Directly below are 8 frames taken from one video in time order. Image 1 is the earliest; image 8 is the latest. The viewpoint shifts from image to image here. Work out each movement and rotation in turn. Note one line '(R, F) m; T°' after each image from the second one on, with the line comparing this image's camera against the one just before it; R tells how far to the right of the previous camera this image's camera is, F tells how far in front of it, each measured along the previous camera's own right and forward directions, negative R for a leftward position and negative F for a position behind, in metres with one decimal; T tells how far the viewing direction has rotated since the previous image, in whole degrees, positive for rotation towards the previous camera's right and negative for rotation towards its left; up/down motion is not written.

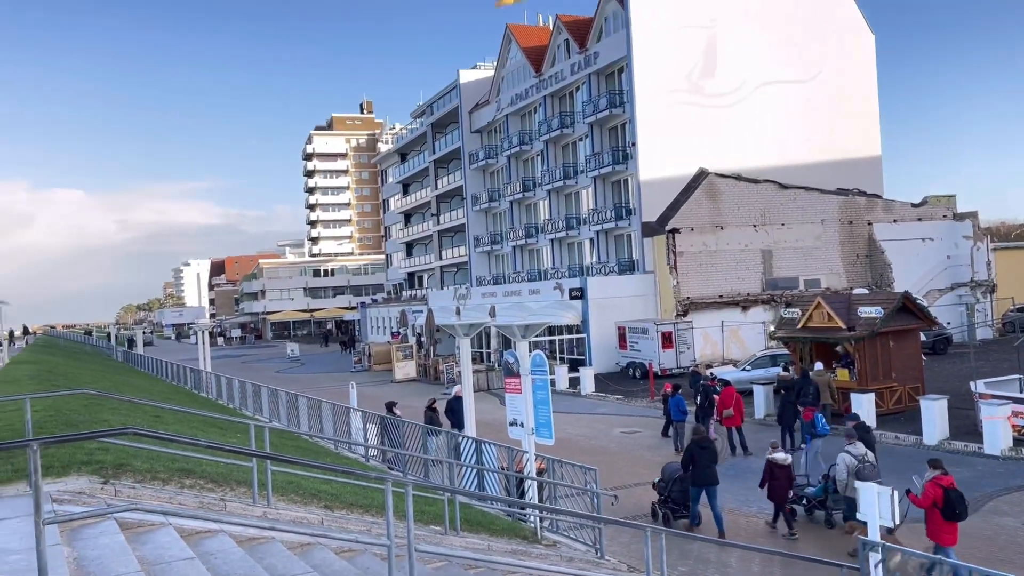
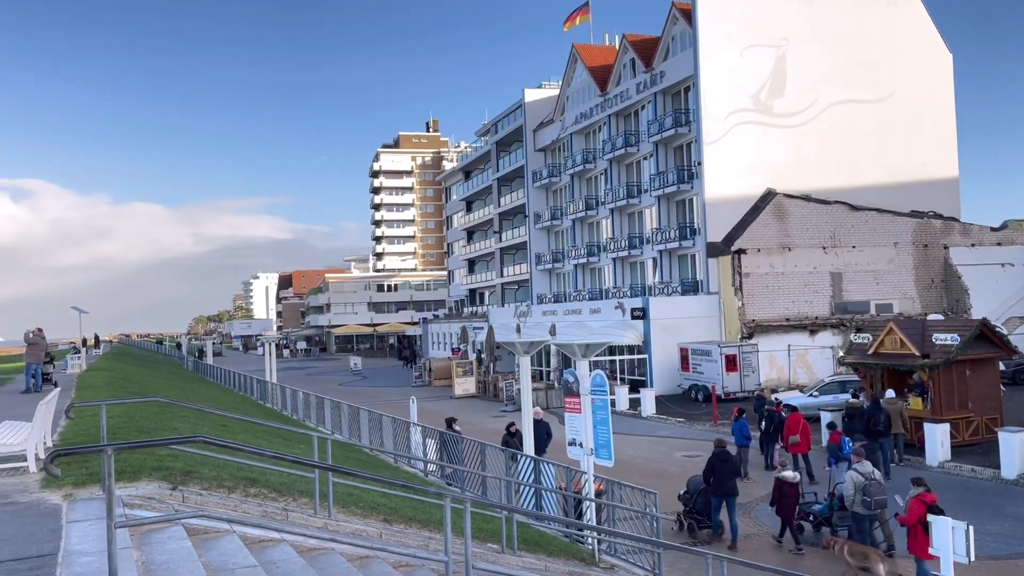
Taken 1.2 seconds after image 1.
(0.0, 0.0) m; -4°
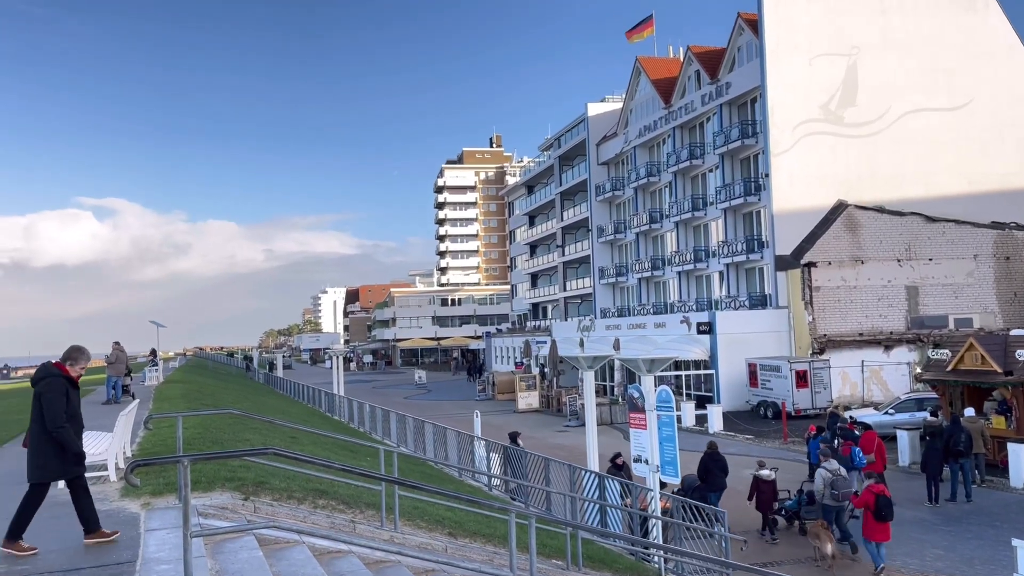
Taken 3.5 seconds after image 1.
(0.0, 0.0) m; -4°
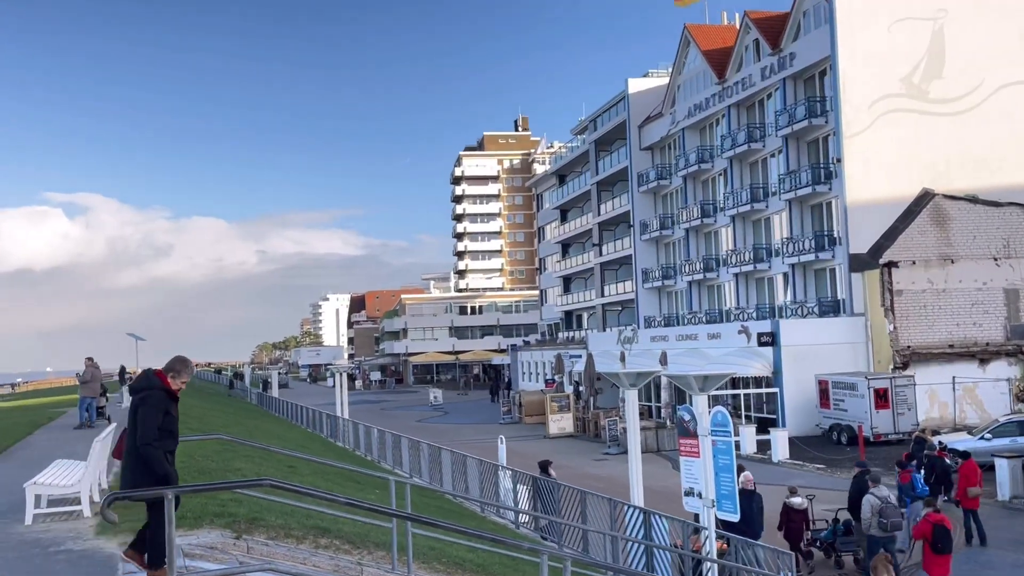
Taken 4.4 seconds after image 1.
(+0.2, +2.1) m; -3°
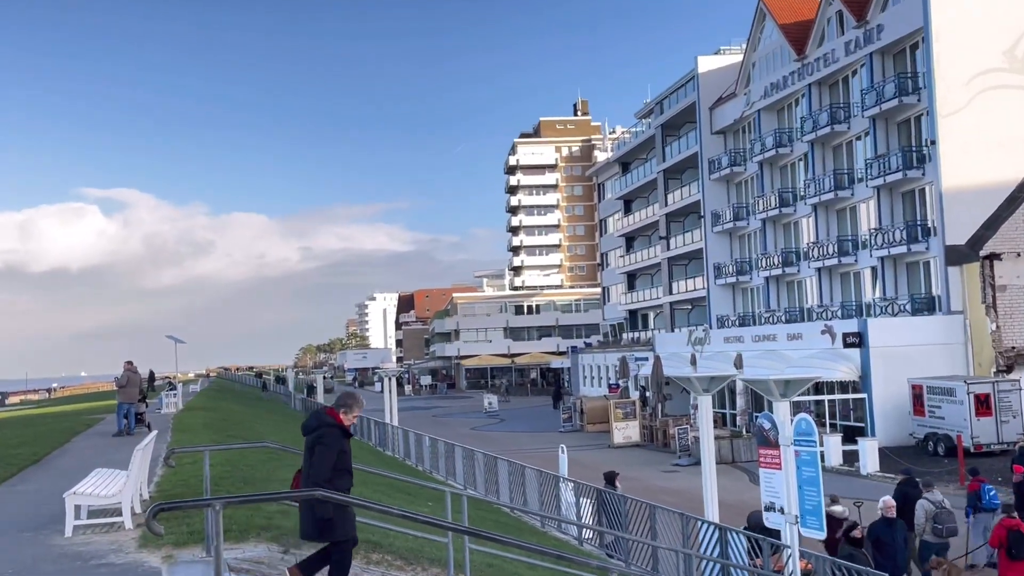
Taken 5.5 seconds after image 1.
(-0.2, +1.0) m; -3°
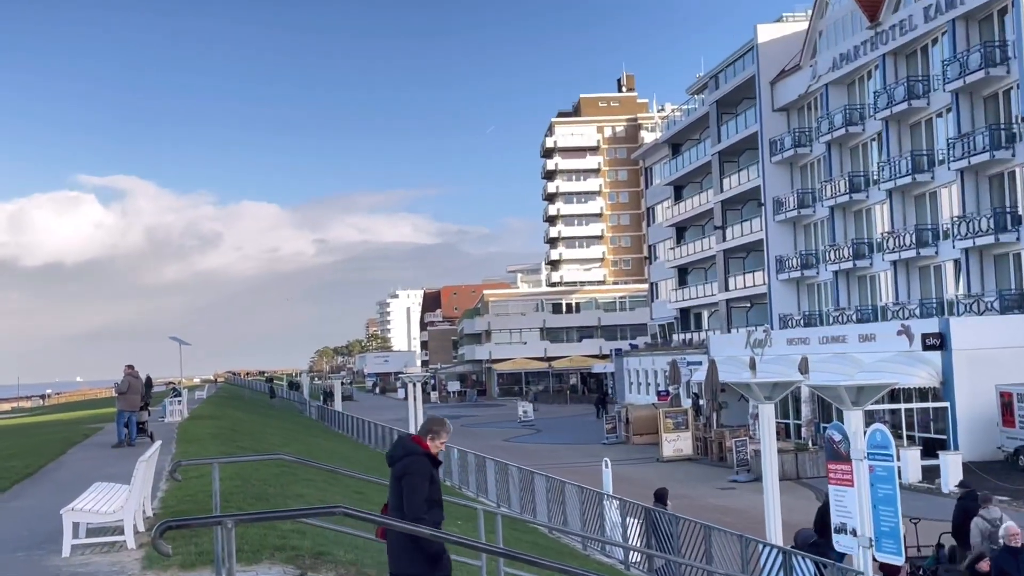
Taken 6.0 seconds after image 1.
(-0.2, +1.2) m; -2°
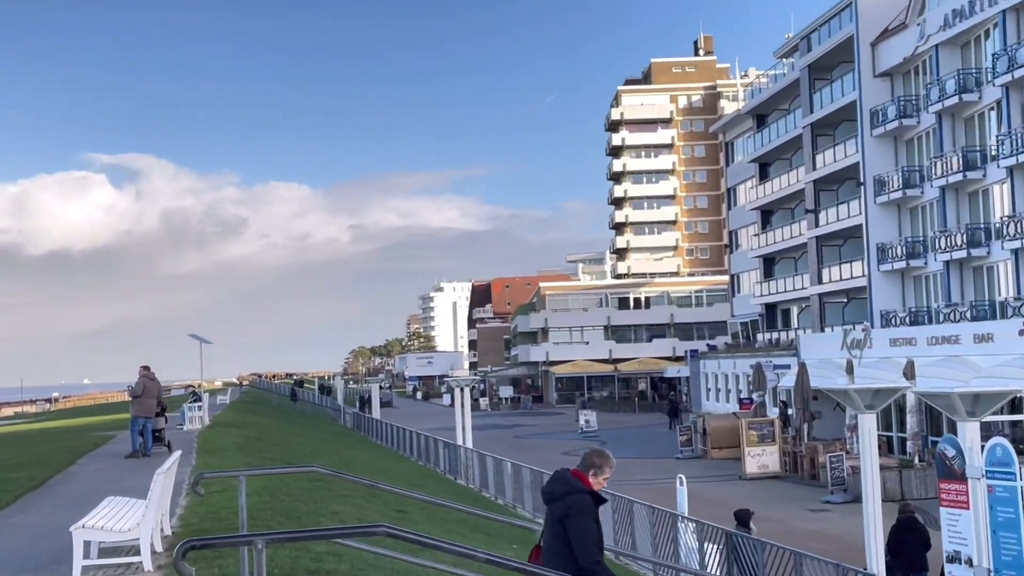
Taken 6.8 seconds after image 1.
(-0.4, +1.3) m; -2°
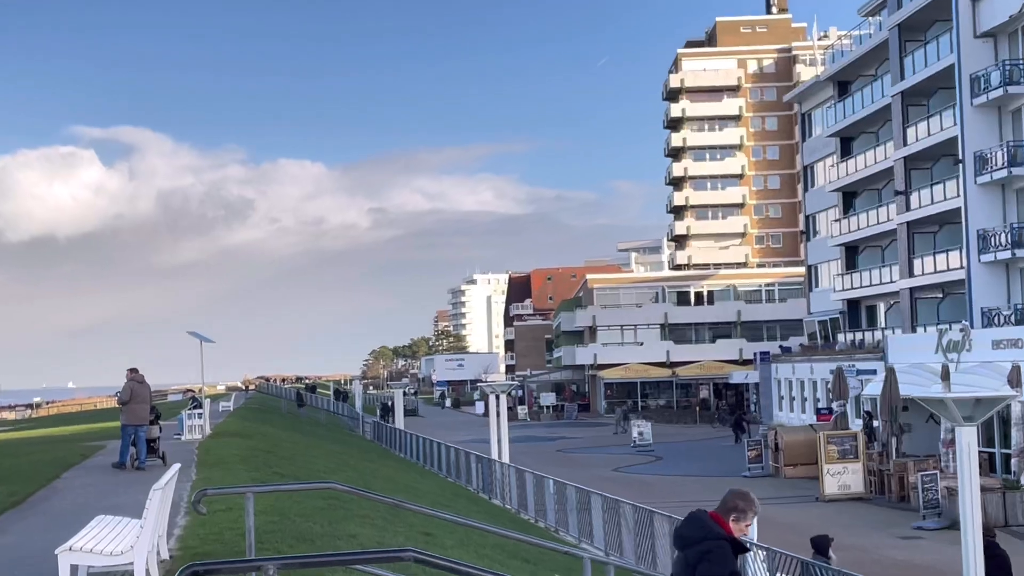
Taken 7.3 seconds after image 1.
(-0.3, +1.2) m; -1°
